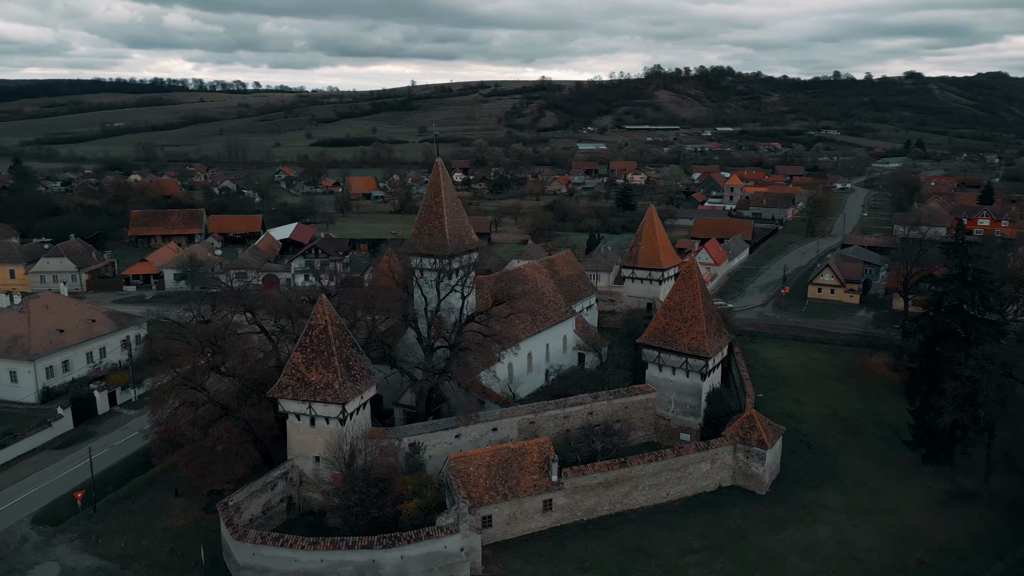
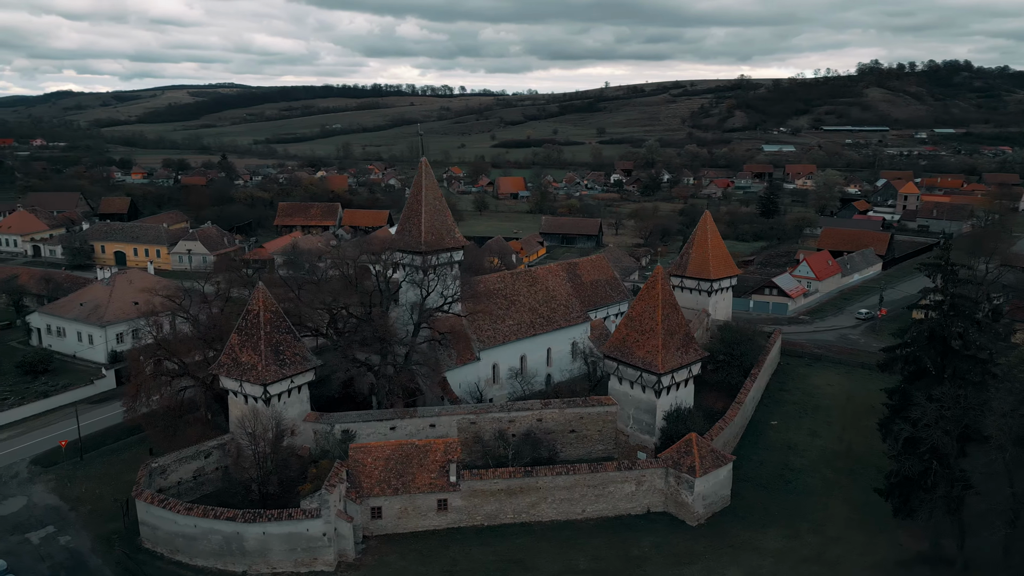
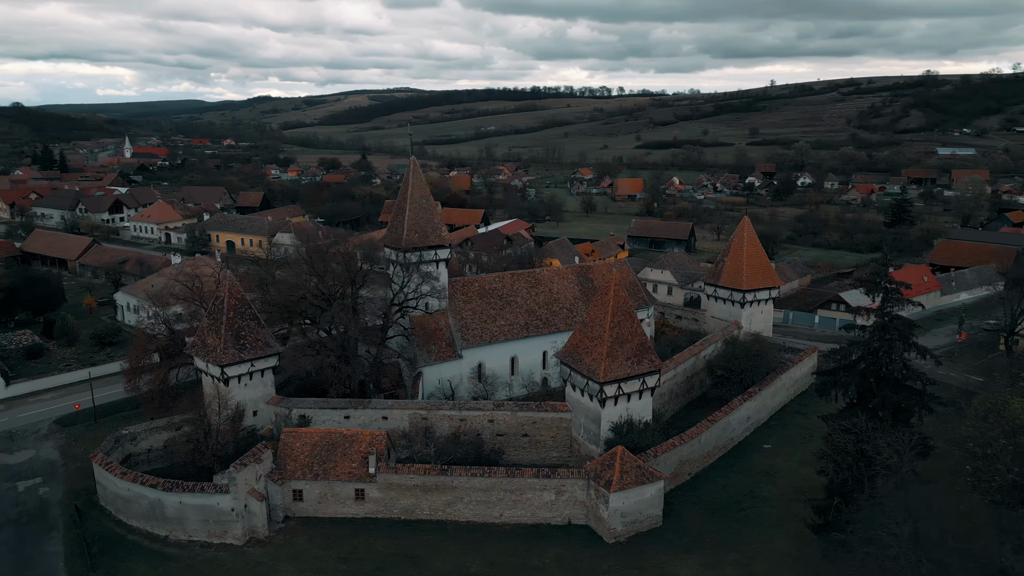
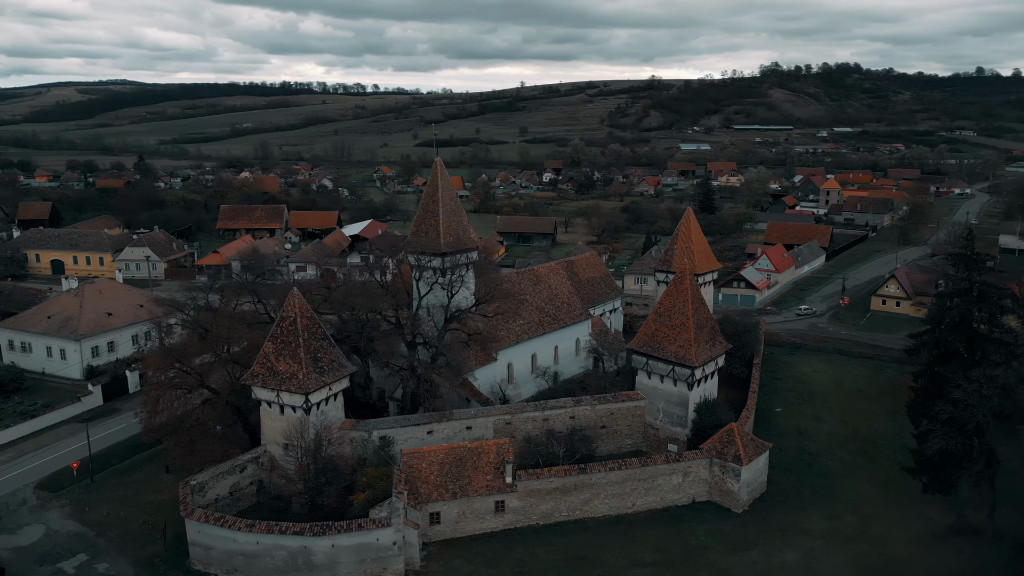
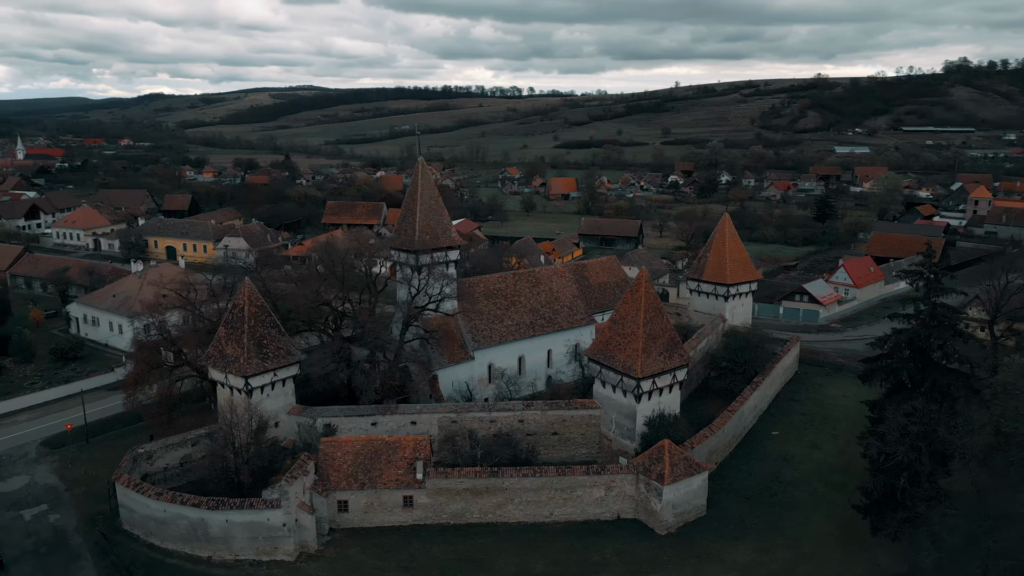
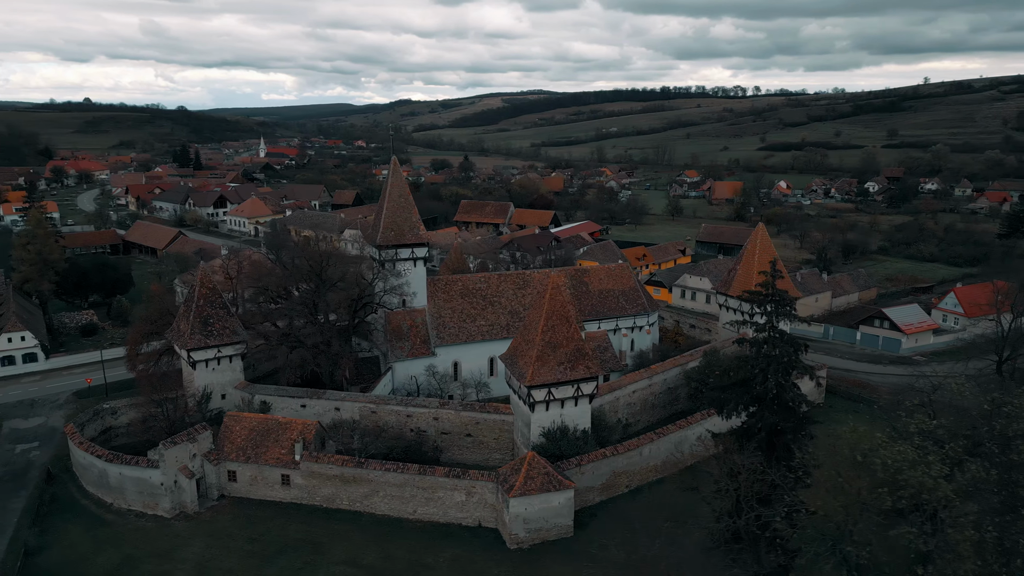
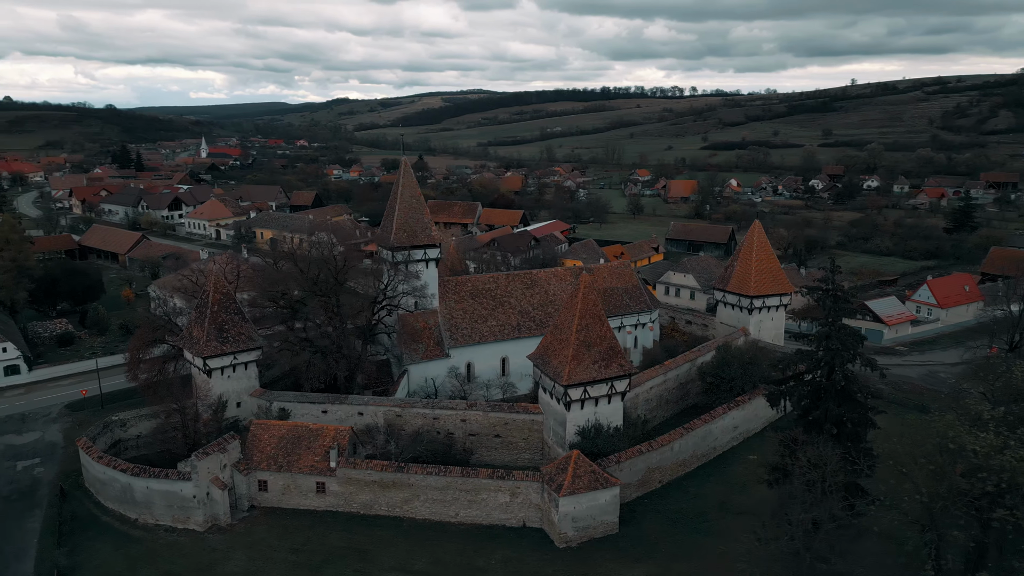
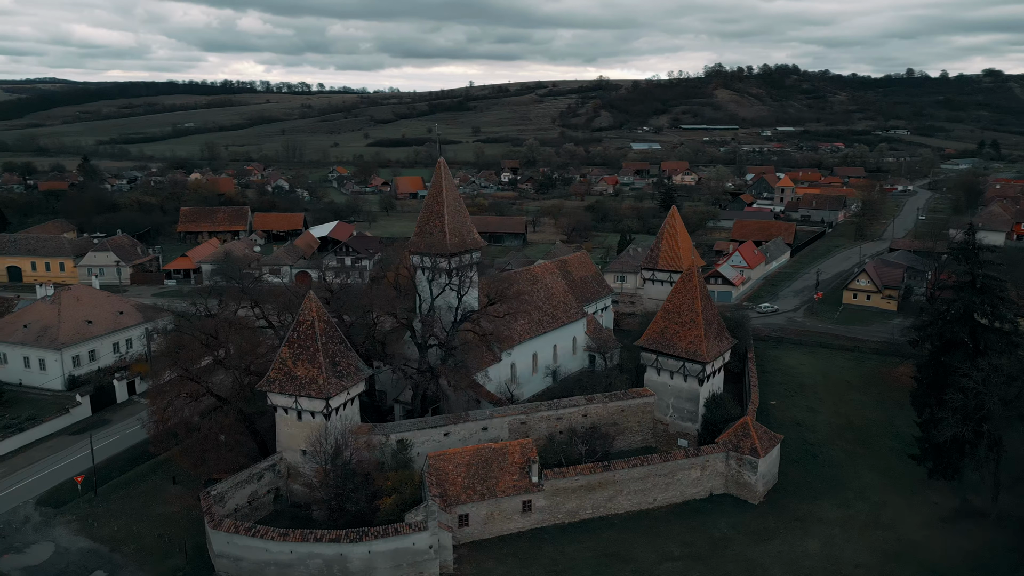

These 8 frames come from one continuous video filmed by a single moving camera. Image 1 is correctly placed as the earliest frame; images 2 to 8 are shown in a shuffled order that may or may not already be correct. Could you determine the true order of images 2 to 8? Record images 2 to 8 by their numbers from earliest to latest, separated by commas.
8, 4, 2, 5, 3, 7, 6
